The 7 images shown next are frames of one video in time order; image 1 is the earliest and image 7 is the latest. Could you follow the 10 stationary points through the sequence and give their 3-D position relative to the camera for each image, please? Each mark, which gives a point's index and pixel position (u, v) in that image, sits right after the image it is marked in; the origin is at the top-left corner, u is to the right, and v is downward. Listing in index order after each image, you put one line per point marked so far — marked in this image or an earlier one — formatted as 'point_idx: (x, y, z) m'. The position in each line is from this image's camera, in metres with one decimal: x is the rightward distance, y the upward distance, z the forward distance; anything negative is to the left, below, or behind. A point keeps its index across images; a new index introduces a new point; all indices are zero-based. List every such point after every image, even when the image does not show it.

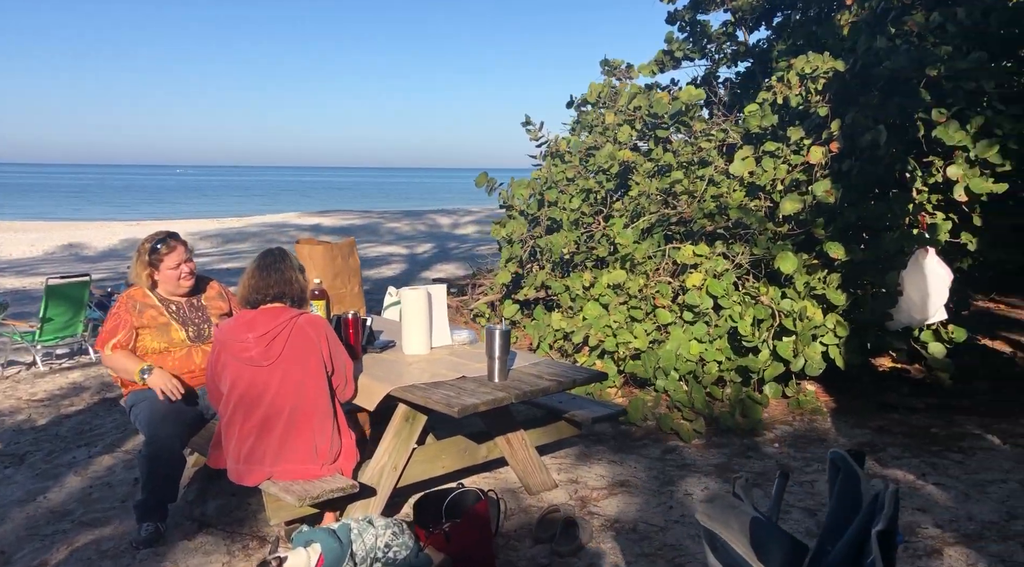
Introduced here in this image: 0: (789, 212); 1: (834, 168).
0: (+1.6, +0.4, +5.7) m
1: (+1.9, +0.7, +5.8) m
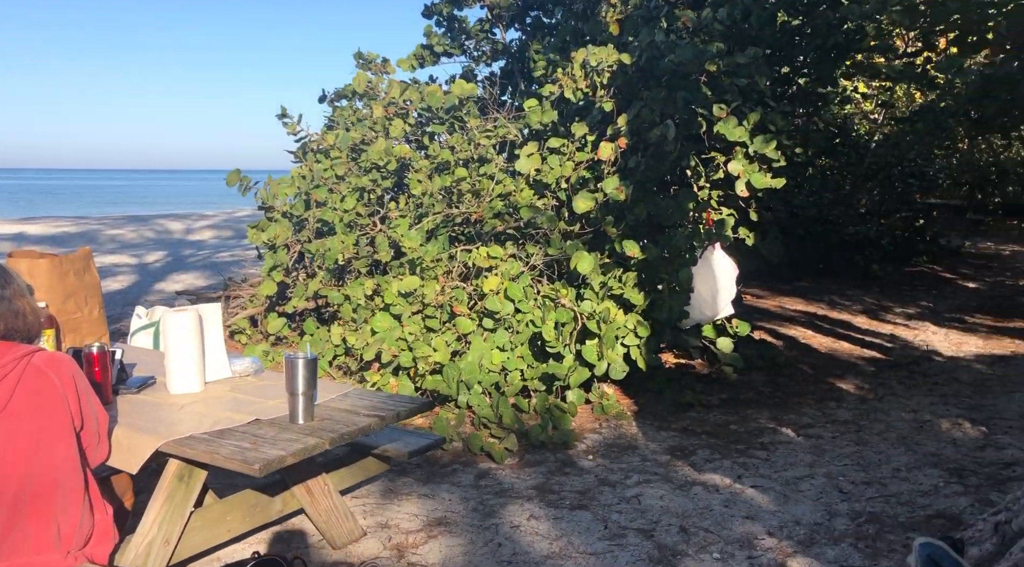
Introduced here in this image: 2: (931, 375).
0: (+0.4, +0.4, +5.4) m
1: (+0.6, +0.7, +5.6) m
2: (+3.0, -0.6, +7.0) m
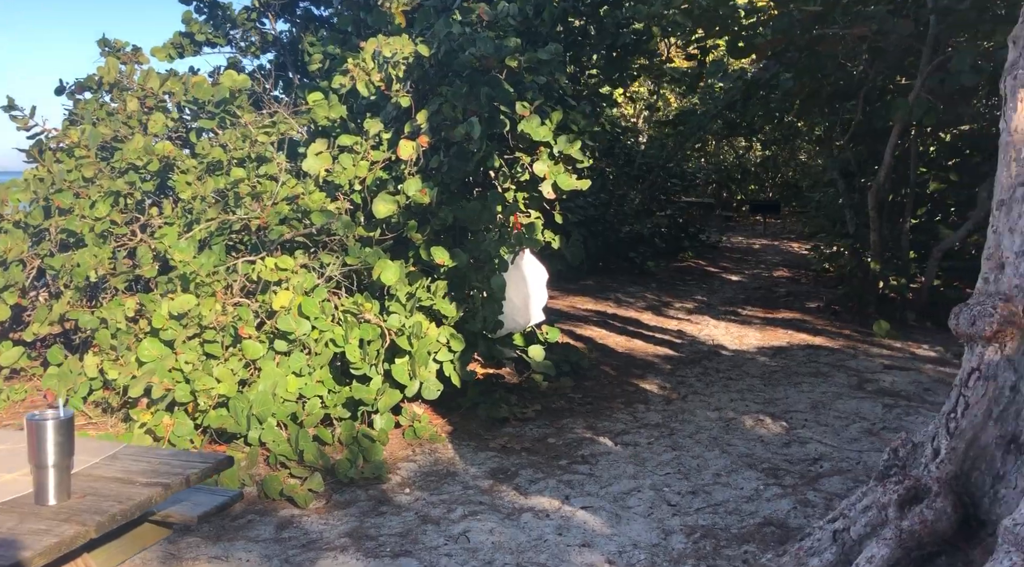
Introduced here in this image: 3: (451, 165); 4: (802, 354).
0: (-0.7, +0.3, +4.9) m
1: (-0.5, +0.6, +5.1) m
2: (+1.6, -0.6, +7.0) m
3: (-0.3, +0.6, +5.2) m
4: (+2.3, -0.5, +7.7) m
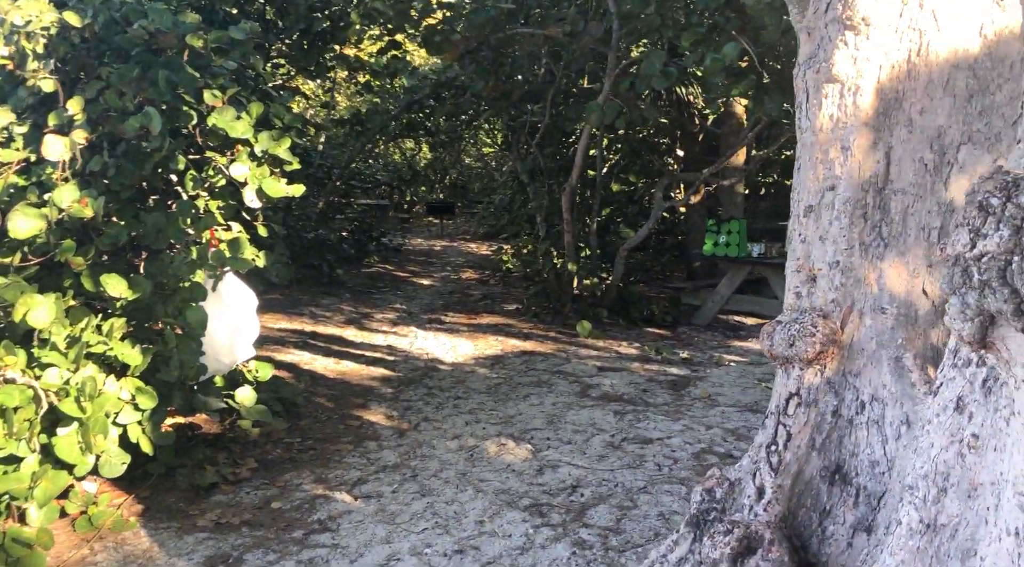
0: (-1.8, +0.2, +3.6) m
1: (-1.8, +0.5, +4.0) m
2: (-0.4, -0.7, +6.4) m
3: (-1.6, +0.5, +4.0) m
4: (+0.1, -0.6, +7.3) m
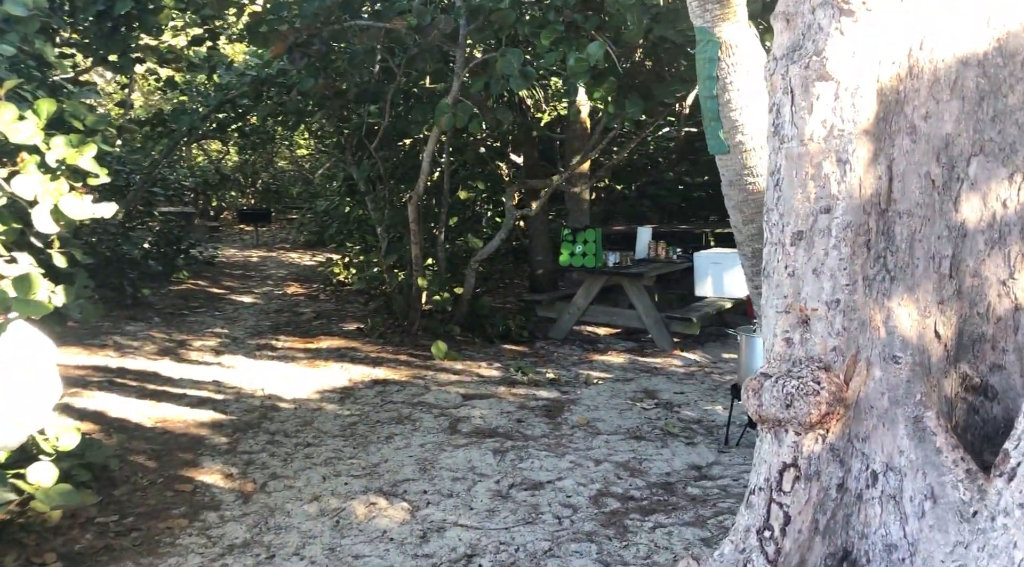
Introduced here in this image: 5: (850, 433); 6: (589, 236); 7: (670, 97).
0: (-2.1, 0.0, +2.6) m
1: (-2.1, +0.3, +2.9) m
2: (-1.2, -0.8, +5.6) m
3: (-2.0, +0.3, +3.0) m
4: (-0.9, -0.7, +6.5) m
5: (+0.8, -0.4, +2.3) m
6: (+0.6, +0.4, +7.9) m
7: (+1.1, +1.3, +6.8) m
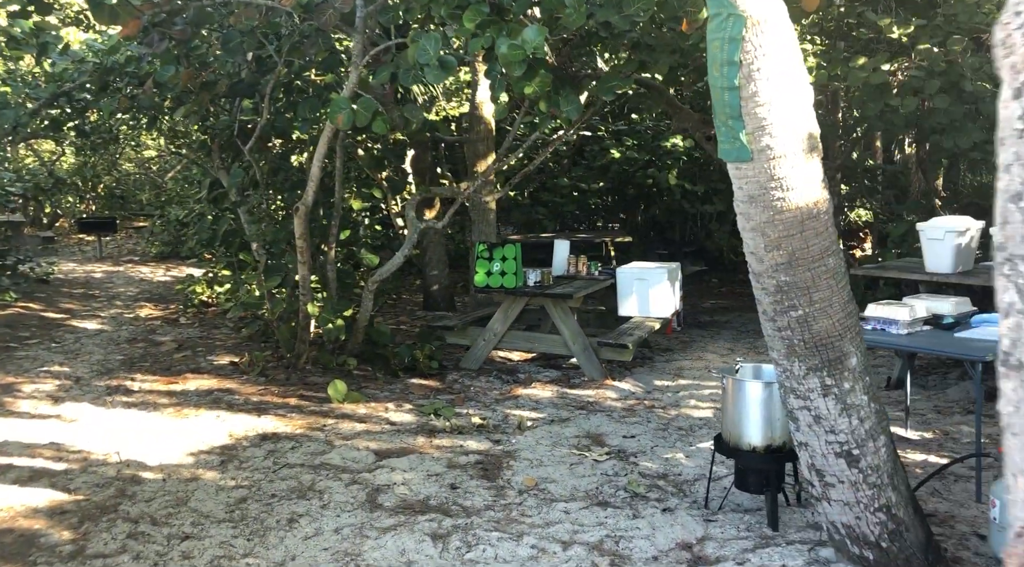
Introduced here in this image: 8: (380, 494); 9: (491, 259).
0: (-2.0, -0.2, +1.2) m
1: (-2.0, +0.1, +1.5) m
2: (-1.5, -1.0, +4.3) m
3: (-1.9, +0.1, +1.6) m
4: (-1.4, -0.9, +5.3) m
5: (+1.0, -0.5, +1.4) m
6: (0.0, +0.2, +6.9) m
7: (+0.6, +1.1, +5.8) m
8: (-0.6, -1.0, +4.5) m
9: (-0.2, +0.2, +6.9) m
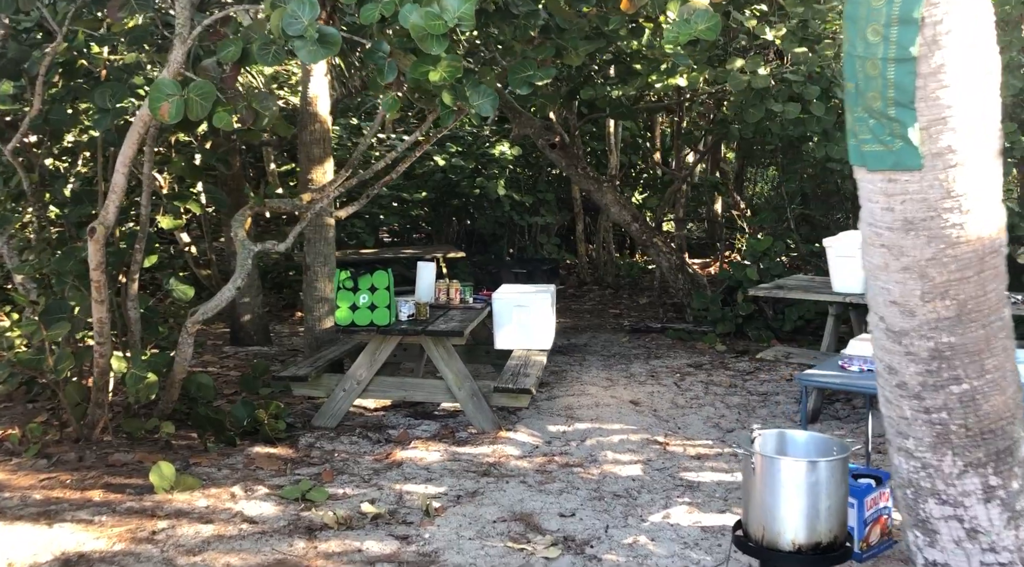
0: (-1.2, -0.4, -0.5) m
1: (-1.4, -0.1, -0.2) m
2: (-1.6, -1.3, +2.6) m
3: (-1.3, -0.1, -0.1) m
4: (-1.7, -1.1, +3.6) m
5: (+1.6, -0.6, +0.4) m
6: (-0.8, 0.0, +5.5) m
7: (0.0, +0.9, +4.6) m
8: (-0.8, -1.2, +3.1) m
9: (-0.9, 0.0, +5.5) m
